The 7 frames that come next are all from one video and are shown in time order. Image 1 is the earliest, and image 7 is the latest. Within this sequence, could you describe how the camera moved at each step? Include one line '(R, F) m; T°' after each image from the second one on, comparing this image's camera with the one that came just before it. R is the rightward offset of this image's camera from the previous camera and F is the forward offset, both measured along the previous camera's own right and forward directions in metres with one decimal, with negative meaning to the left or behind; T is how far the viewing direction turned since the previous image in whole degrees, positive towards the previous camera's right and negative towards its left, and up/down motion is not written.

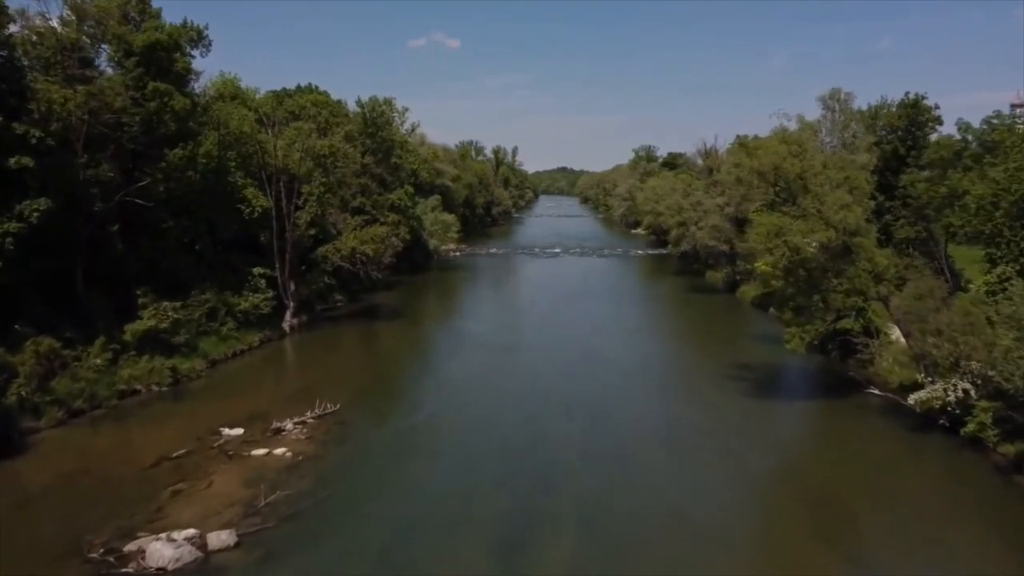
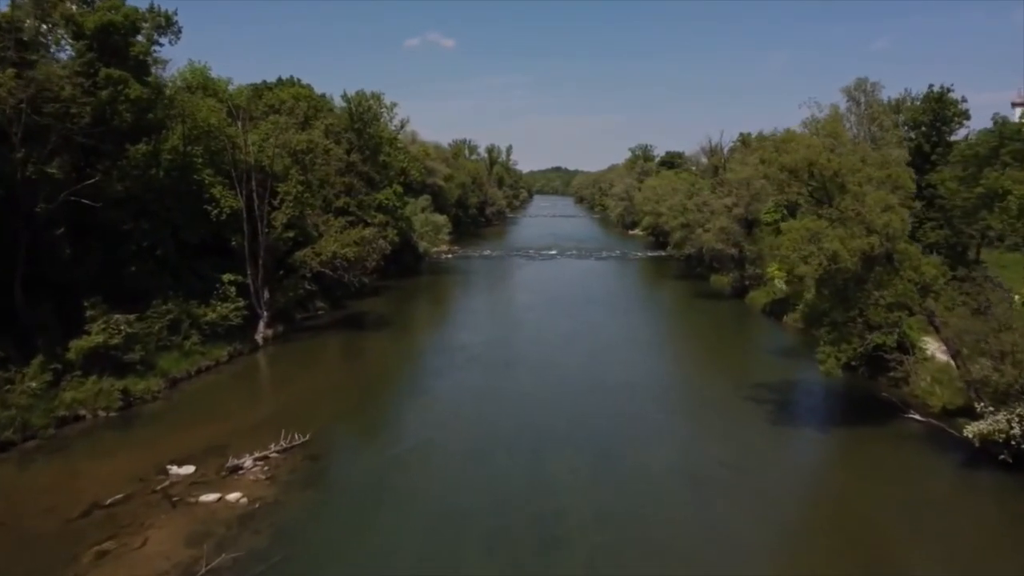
(0.0, +3.0) m; 0°
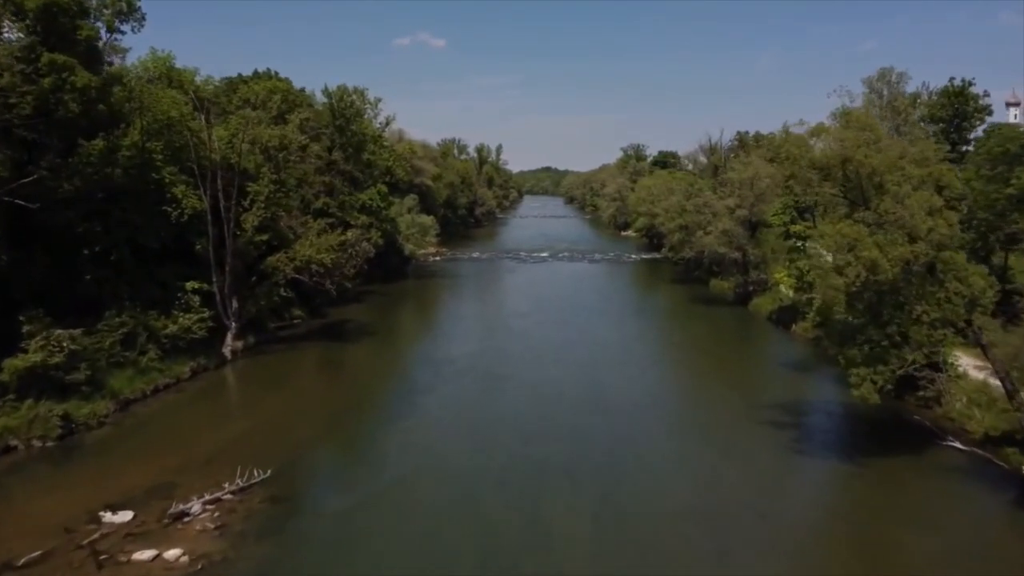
(0.0, +2.7) m; +1°
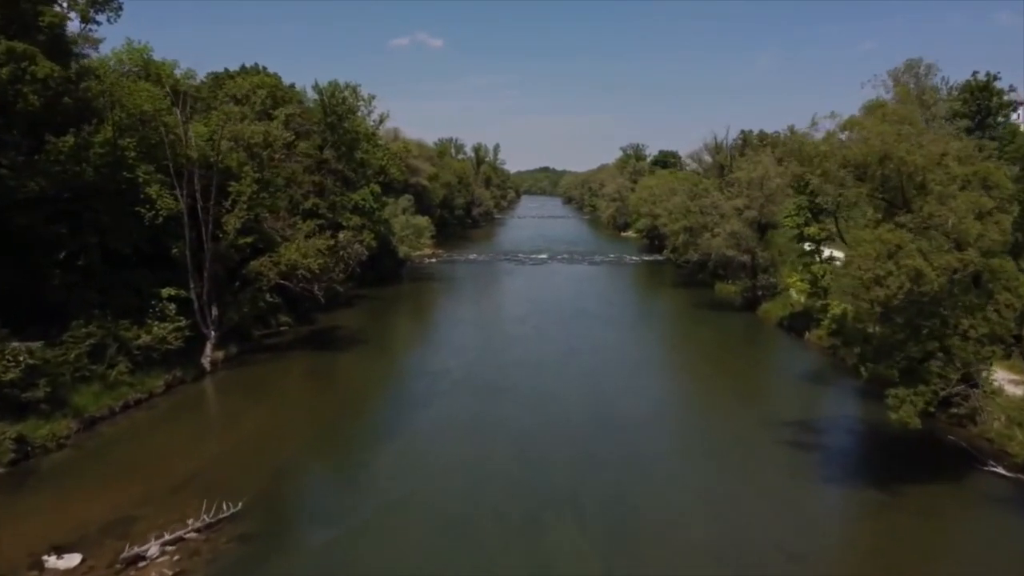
(0.0, +1.9) m; 0°
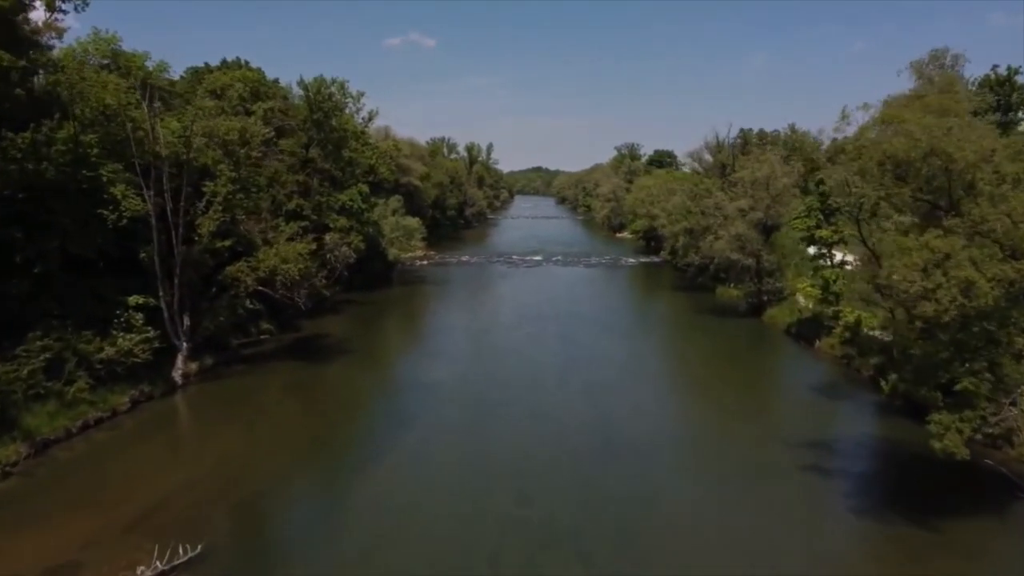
(-0.1, +1.9) m; +1°
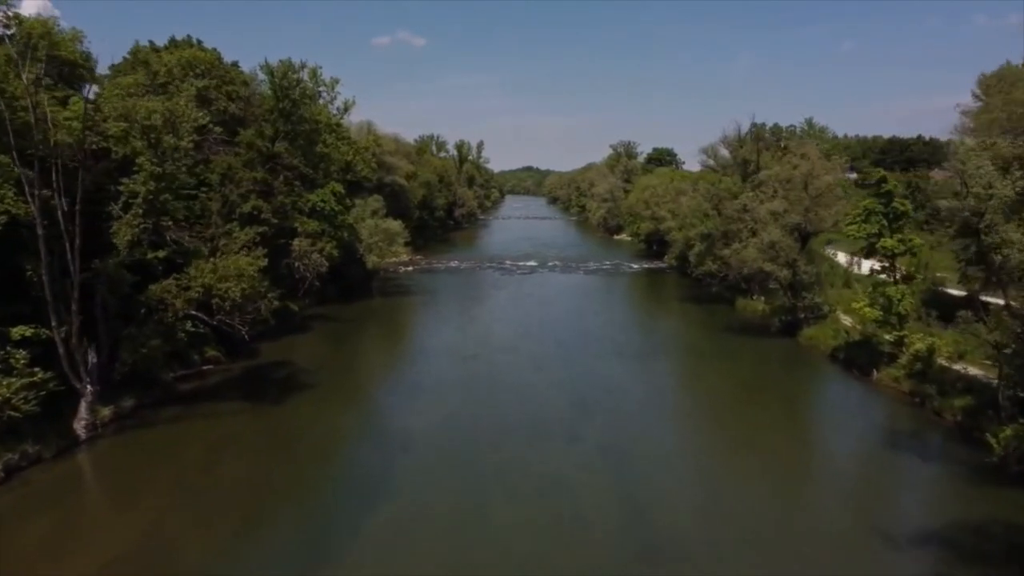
(-0.2, +5.8) m; +1°
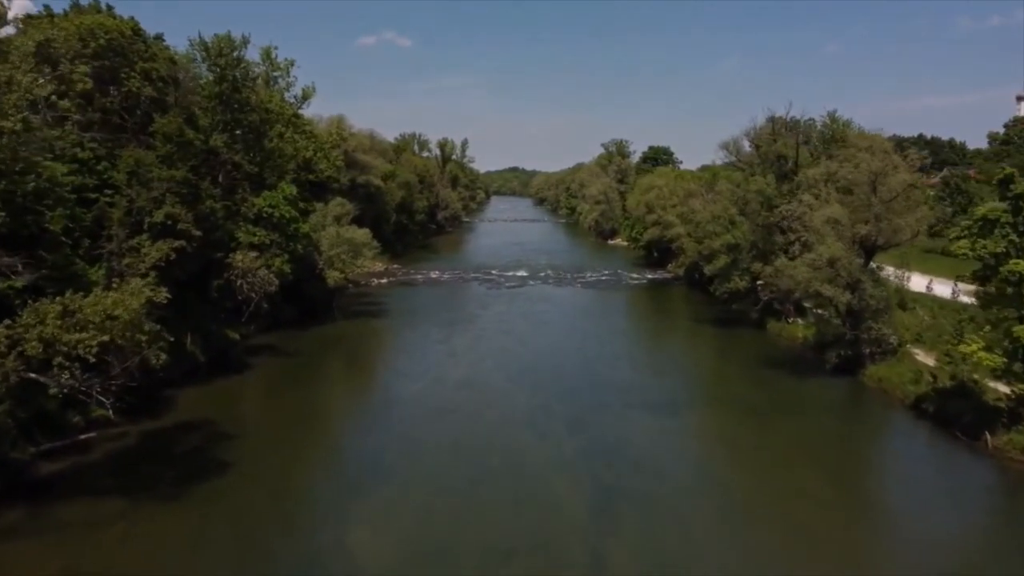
(-0.2, +7.3) m; +1°
